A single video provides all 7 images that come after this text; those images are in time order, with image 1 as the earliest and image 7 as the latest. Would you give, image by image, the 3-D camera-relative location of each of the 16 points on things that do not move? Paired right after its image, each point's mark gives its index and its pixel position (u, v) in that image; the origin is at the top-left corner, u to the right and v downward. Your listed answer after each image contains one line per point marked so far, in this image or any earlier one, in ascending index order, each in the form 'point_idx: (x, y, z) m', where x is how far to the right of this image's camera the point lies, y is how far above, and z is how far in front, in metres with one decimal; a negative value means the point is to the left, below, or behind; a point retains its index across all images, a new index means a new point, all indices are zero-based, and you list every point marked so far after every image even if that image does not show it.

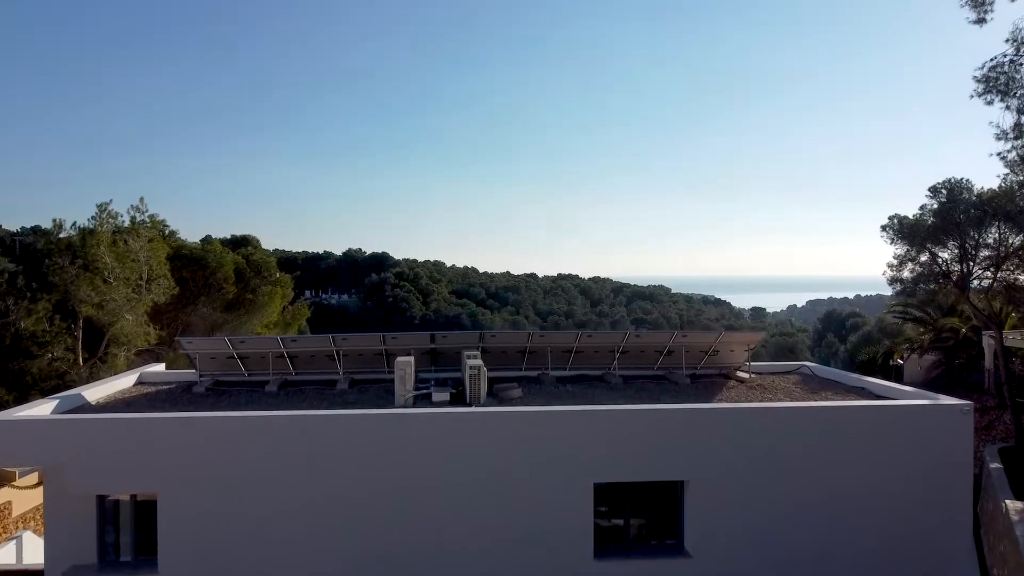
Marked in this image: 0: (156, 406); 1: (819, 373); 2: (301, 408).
0: (-4.6, -1.5, +8.1) m
1: (+4.6, -1.3, +9.5) m
2: (-2.7, -1.5, +8.0) m
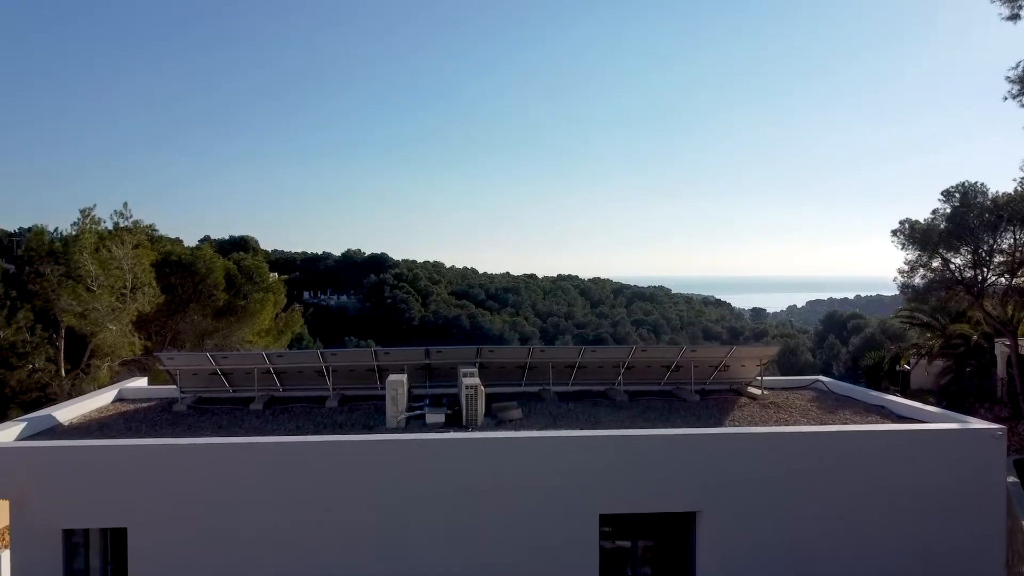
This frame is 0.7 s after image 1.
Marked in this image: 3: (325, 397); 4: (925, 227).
0: (-4.6, -1.7, +7.6) m
1: (+4.6, -1.5, +9.0) m
2: (-2.7, -1.7, +7.5) m
3: (-2.6, -1.5, +8.7) m
4: (+12.5, +1.8, +18.7) m
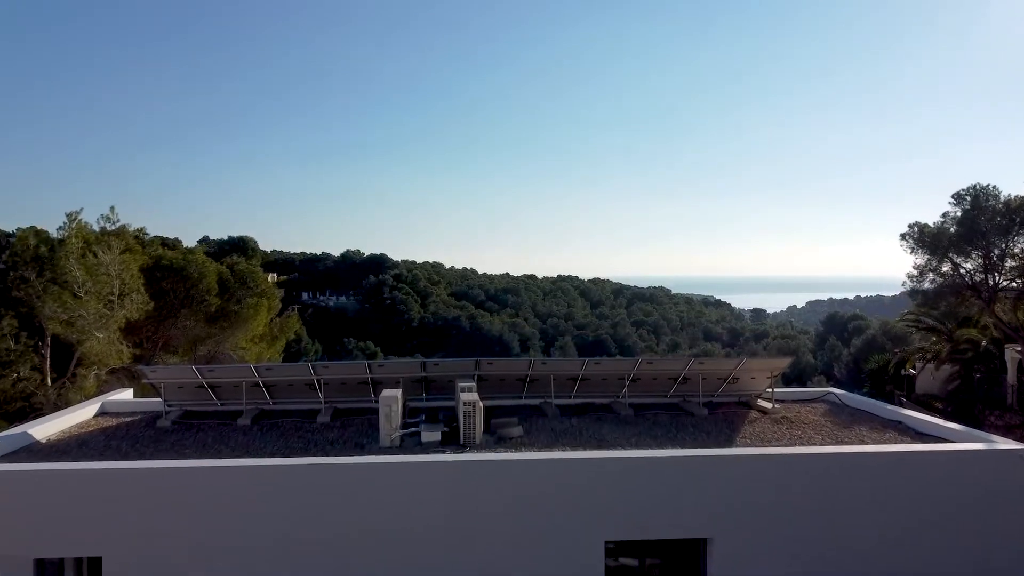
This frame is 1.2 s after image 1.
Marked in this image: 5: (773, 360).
0: (-4.6, -1.8, +7.3) m
1: (+4.6, -1.6, +8.6) m
2: (-2.7, -1.8, +7.2) m
3: (-2.6, -1.6, +8.3) m
4: (+12.5, +1.7, +18.3) m
5: (+3.4, -1.0, +8.3) m
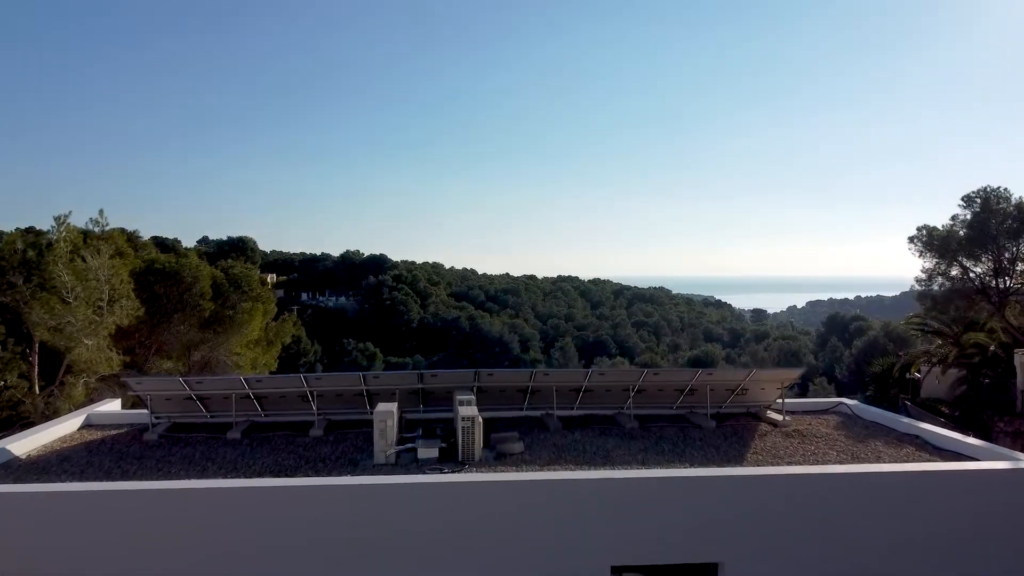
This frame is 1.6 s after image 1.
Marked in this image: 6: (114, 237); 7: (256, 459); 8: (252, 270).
0: (-4.6, -1.9, +7.0) m
1: (+4.6, -1.7, +8.3) m
2: (-2.7, -1.9, +6.9) m
3: (-2.6, -1.7, +8.0) m
4: (+12.5, +1.6, +18.0) m
5: (+3.5, -1.1, +8.0) m
6: (-8.2, +1.0, +12.8) m
7: (-2.8, -1.9, +6.8) m
8: (-6.6, +0.5, +15.9) m
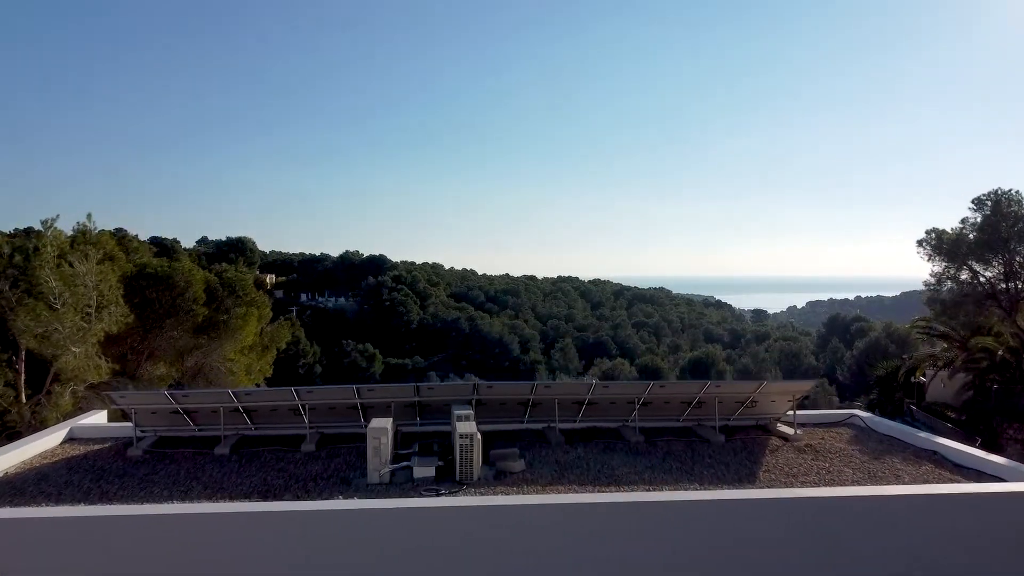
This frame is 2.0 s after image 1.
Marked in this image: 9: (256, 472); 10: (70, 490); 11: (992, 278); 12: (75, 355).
0: (-4.6, -2.0, +6.6) m
1: (+4.6, -1.8, +8.0) m
2: (-2.7, -2.0, +6.6) m
3: (-2.6, -1.8, +7.7) m
4: (+12.5, +1.5, +17.7) m
5: (+3.5, -1.2, +7.7) m
6: (-8.1, +0.9, +12.5) m
7: (-2.8, -2.0, +6.5) m
8: (-6.6, +0.4, +15.6) m
9: (-2.8, -2.0, +6.7) m
10: (-4.4, -2.0, +6.2) m
11: (+13.2, +0.3, +17.3) m
12: (-7.5, -1.1, +10.7) m
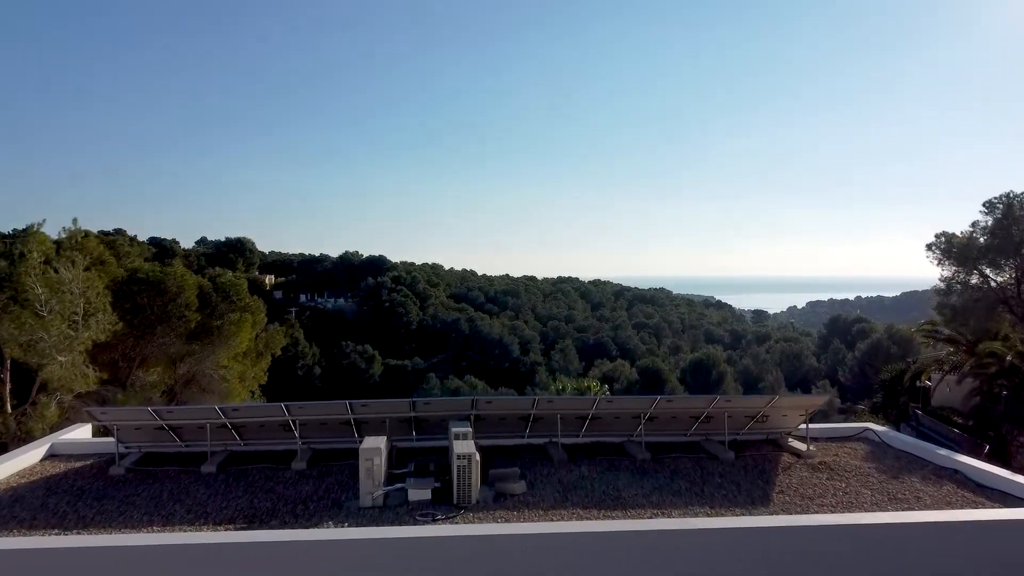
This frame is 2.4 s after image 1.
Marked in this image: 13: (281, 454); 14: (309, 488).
0: (-4.6, -2.1, +6.3) m
1: (+4.7, -1.9, +7.7) m
2: (-2.7, -2.1, +6.2) m
3: (-2.6, -1.9, +7.4) m
4: (+12.5, +1.3, +17.4) m
5: (+3.5, -1.3, +7.3) m
6: (-8.1, +0.8, +12.1) m
7: (-2.8, -2.1, +6.2) m
8: (-6.6, +0.2, +15.2) m
9: (-2.8, -2.1, +6.4) m
10: (-4.4, -2.1, +5.9) m
11: (+13.2, +0.1, +17.0) m
12: (-7.5, -1.3, +10.4) m
13: (-2.7, -2.0, +7.4) m
14: (-2.1, -2.0, +6.4) m
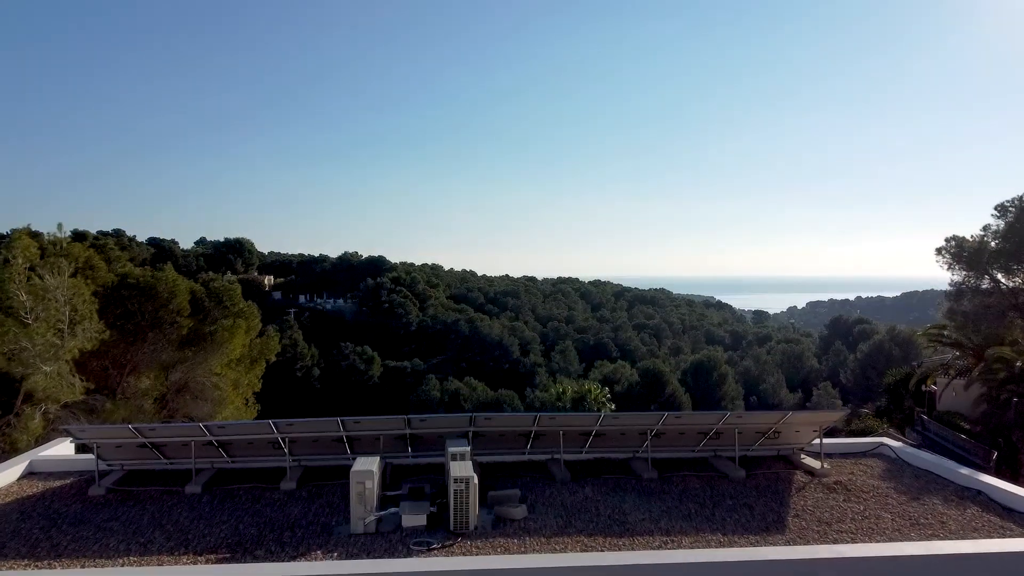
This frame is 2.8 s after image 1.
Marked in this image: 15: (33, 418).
0: (-4.6, -2.2, +6.0) m
1: (+4.7, -2.0, +7.3) m
2: (-2.7, -2.2, +5.9) m
3: (-2.6, -2.1, +7.0) m
4: (+12.5, +1.2, +17.1) m
5: (+3.5, -1.4, +7.0) m
6: (-8.1, +0.7, +11.8) m
7: (-2.8, -2.2, +5.9) m
8: (-6.6, +0.1, +14.9) m
9: (-2.8, -2.2, +6.1) m
10: (-4.4, -2.2, +5.5) m
11: (+13.2, 0.0, +16.6) m
12: (-7.5, -1.4, +10.0) m
13: (-2.7, -2.1, +7.0) m
14: (-2.1, -2.2, +6.1) m
15: (-7.8, -2.1, +10.2) m
